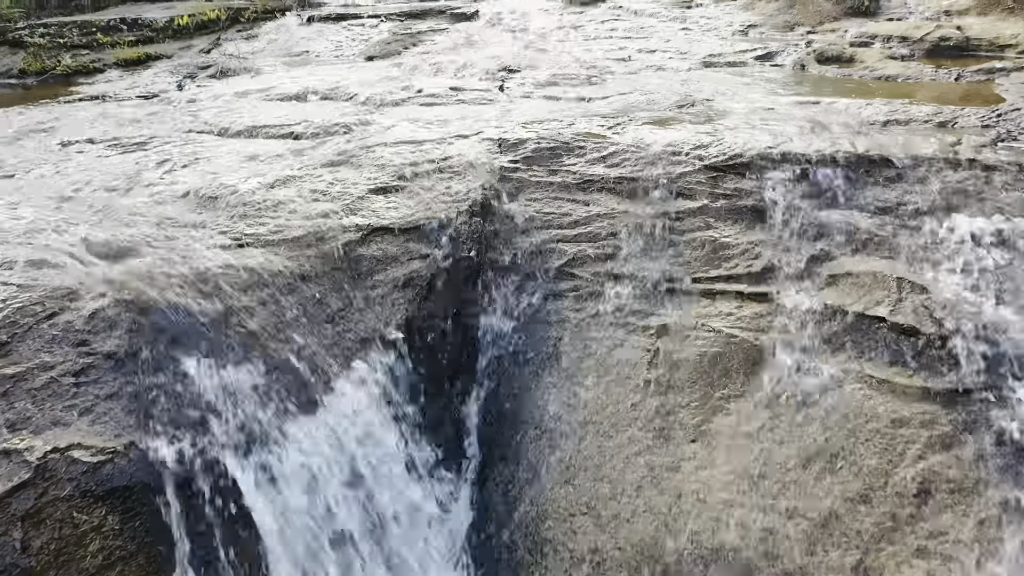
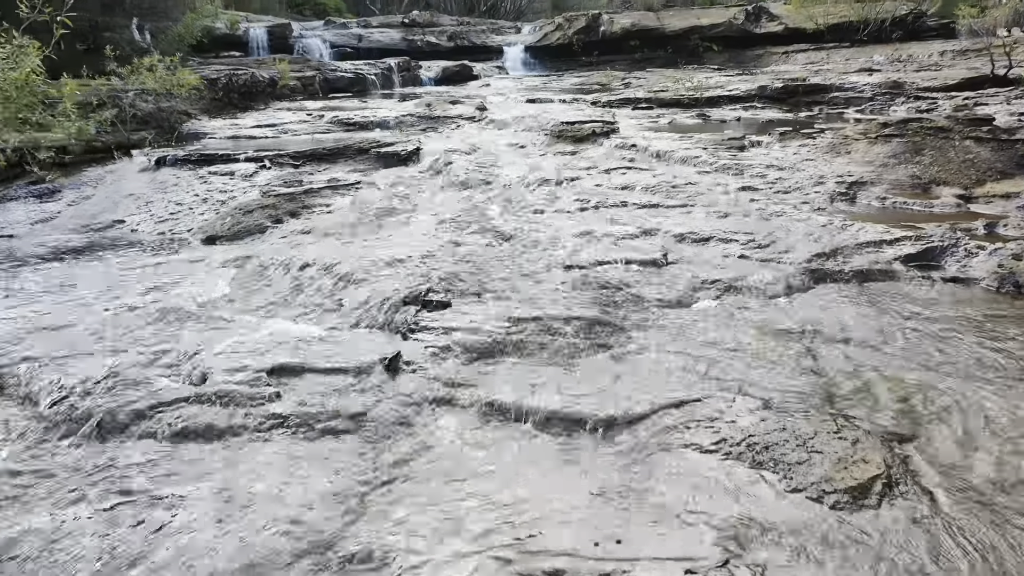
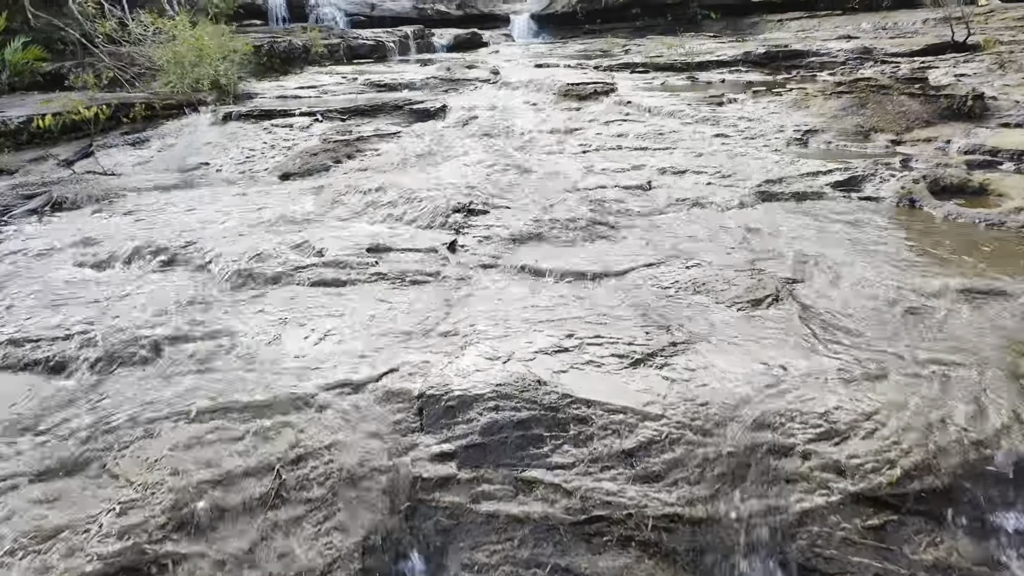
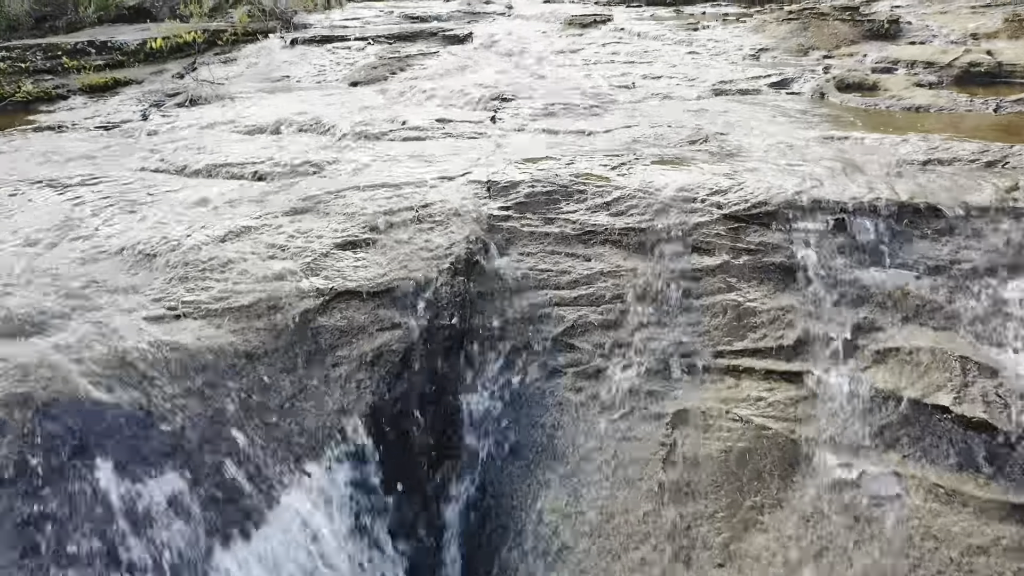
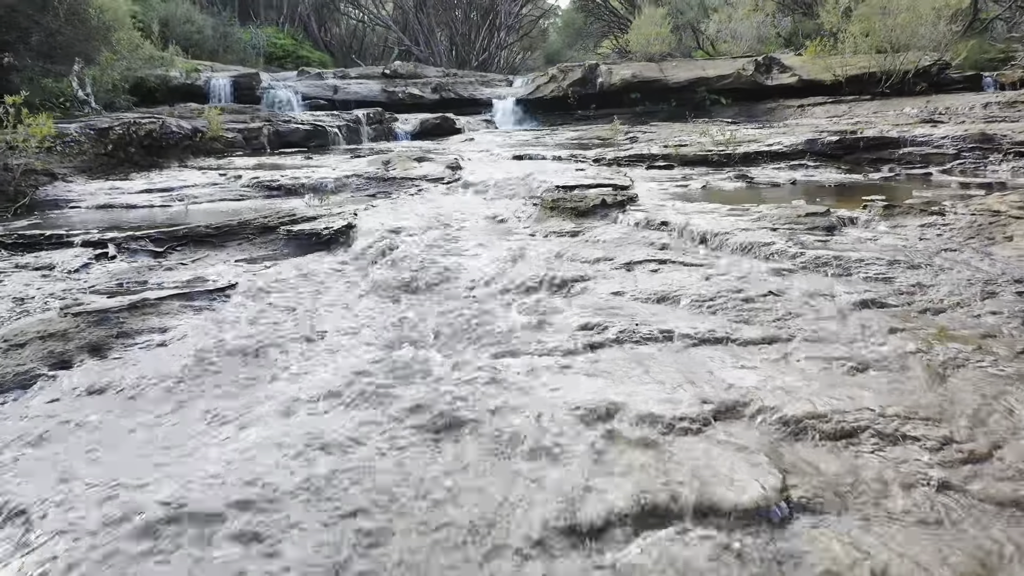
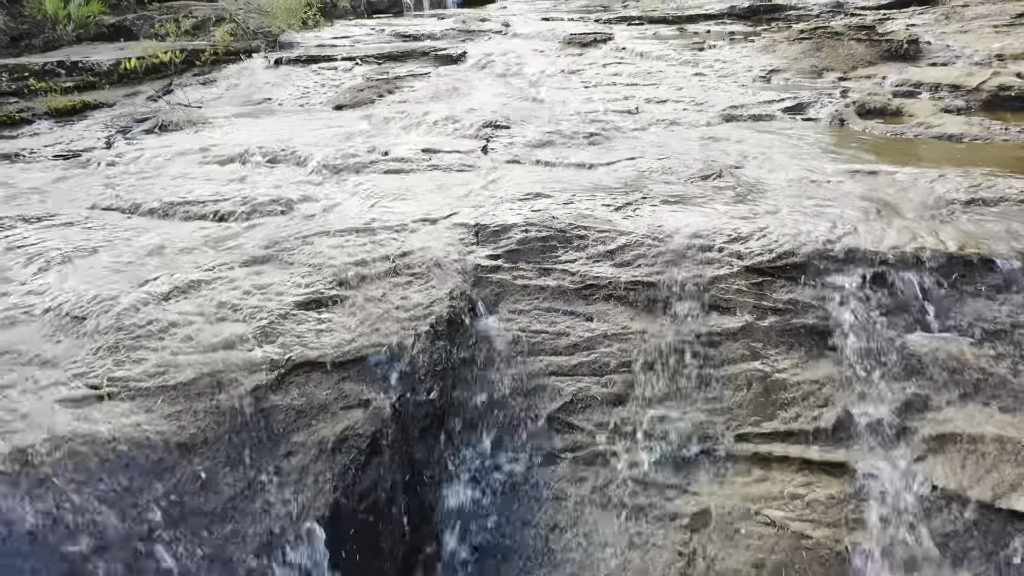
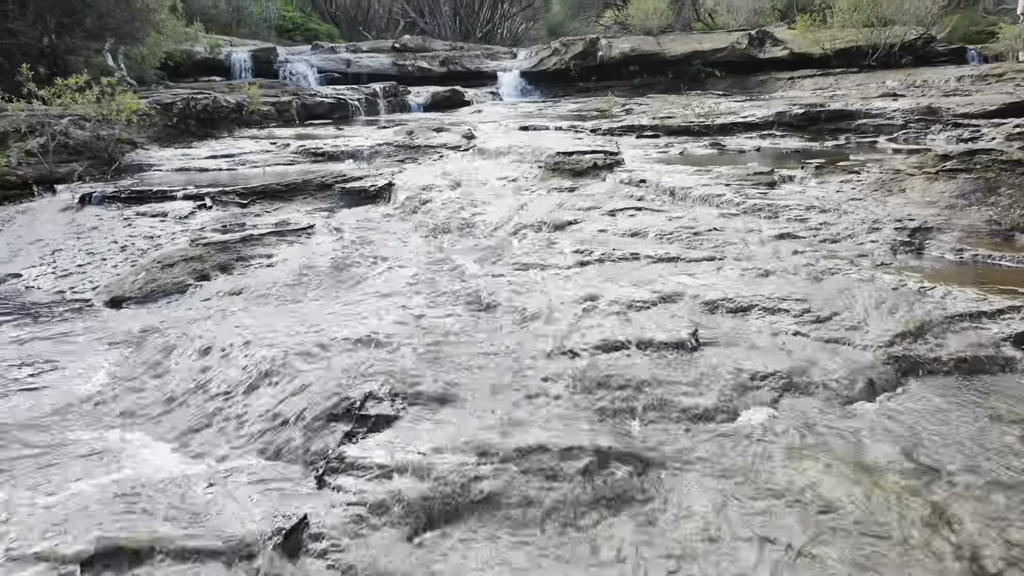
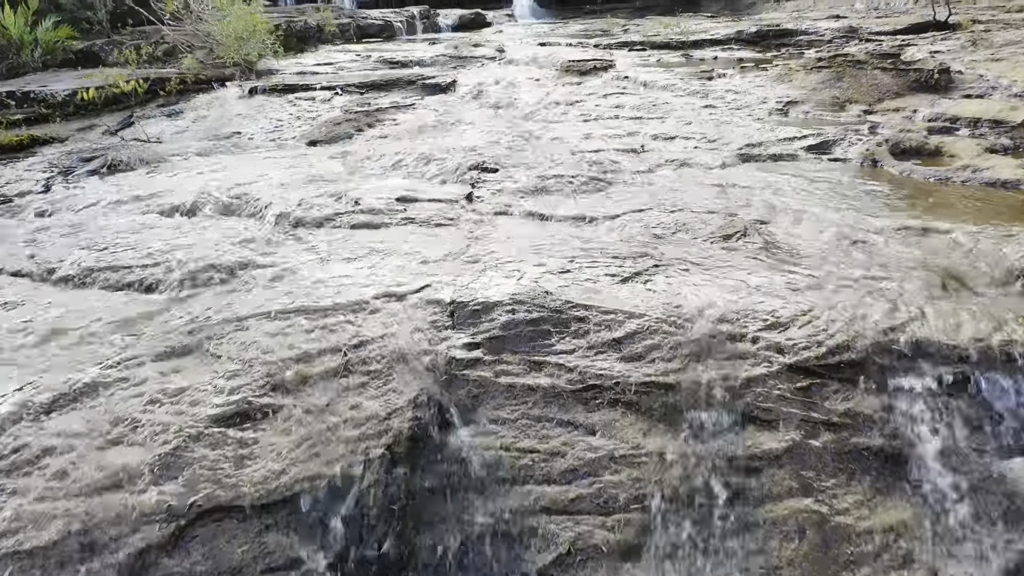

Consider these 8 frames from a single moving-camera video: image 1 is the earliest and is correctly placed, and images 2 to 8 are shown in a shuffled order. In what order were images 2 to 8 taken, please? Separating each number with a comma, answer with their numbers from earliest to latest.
4, 6, 8, 3, 2, 7, 5
